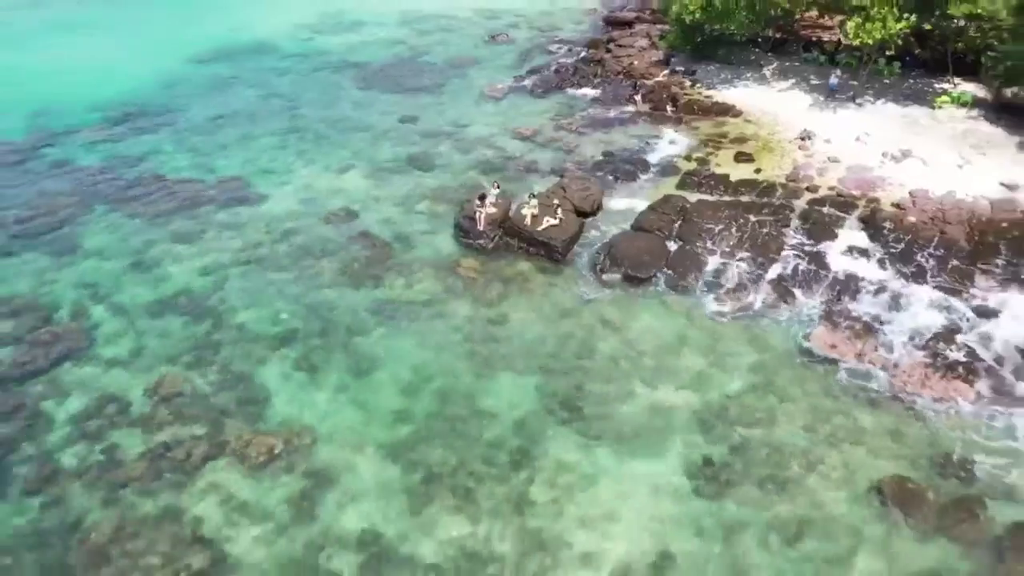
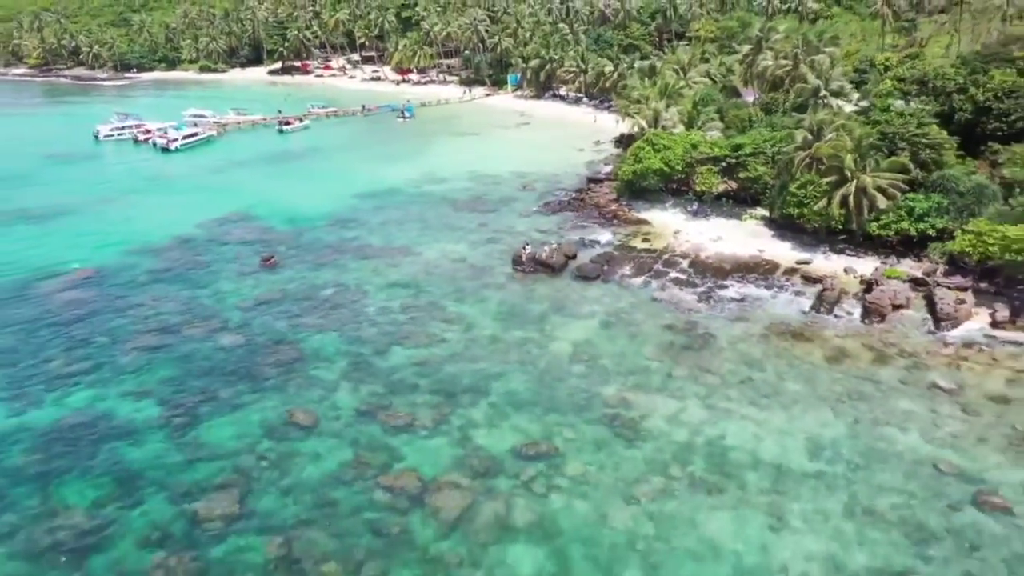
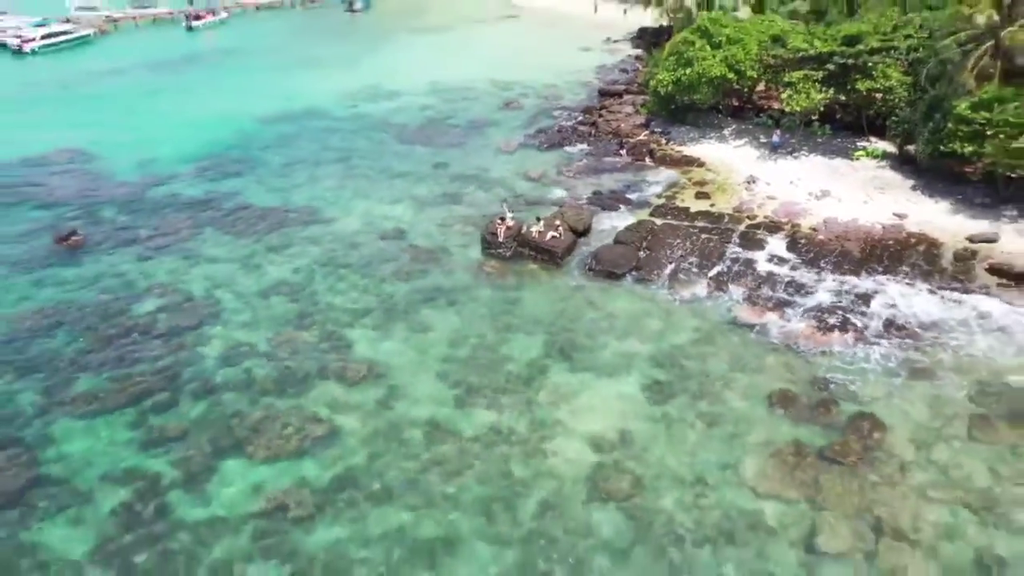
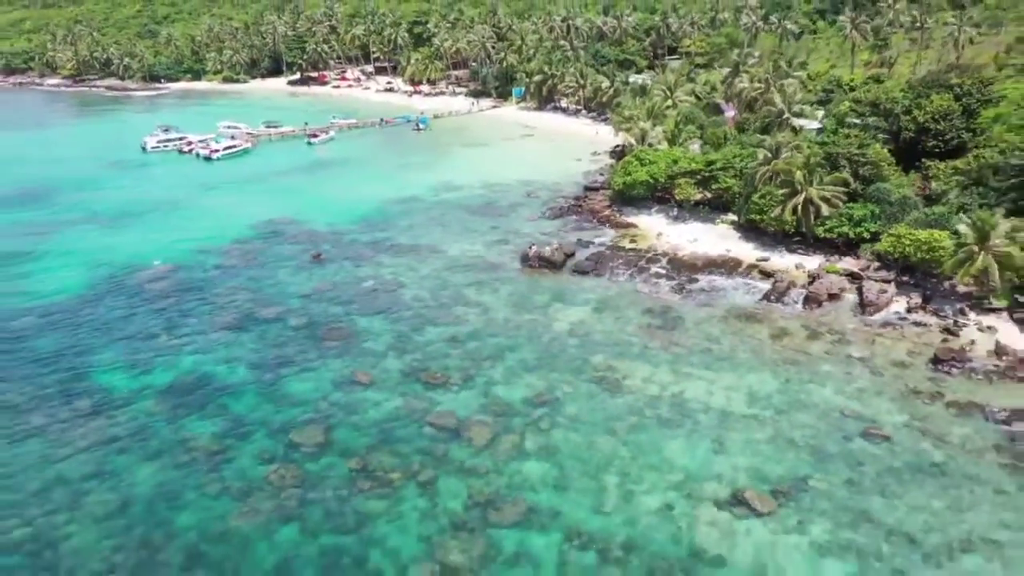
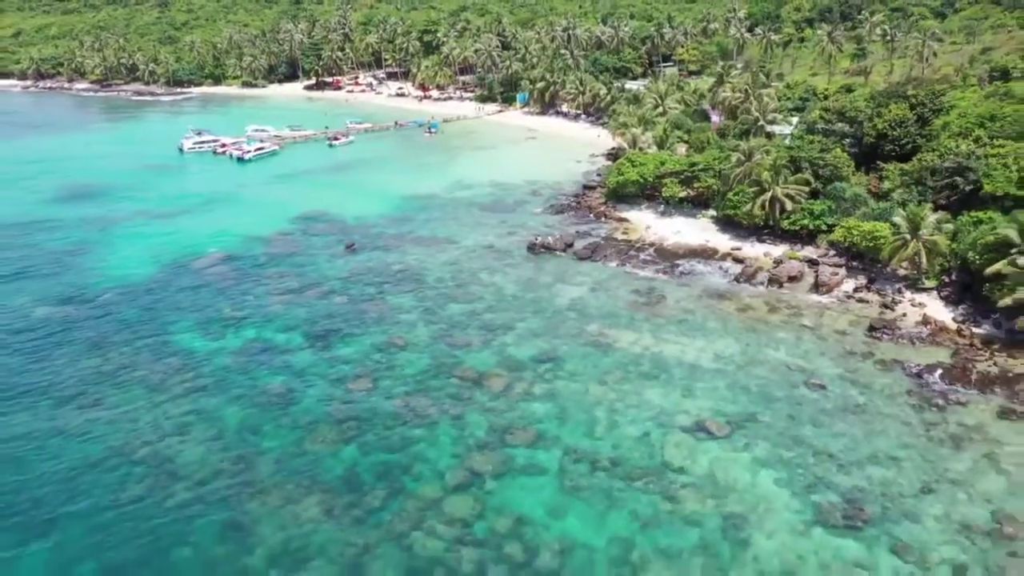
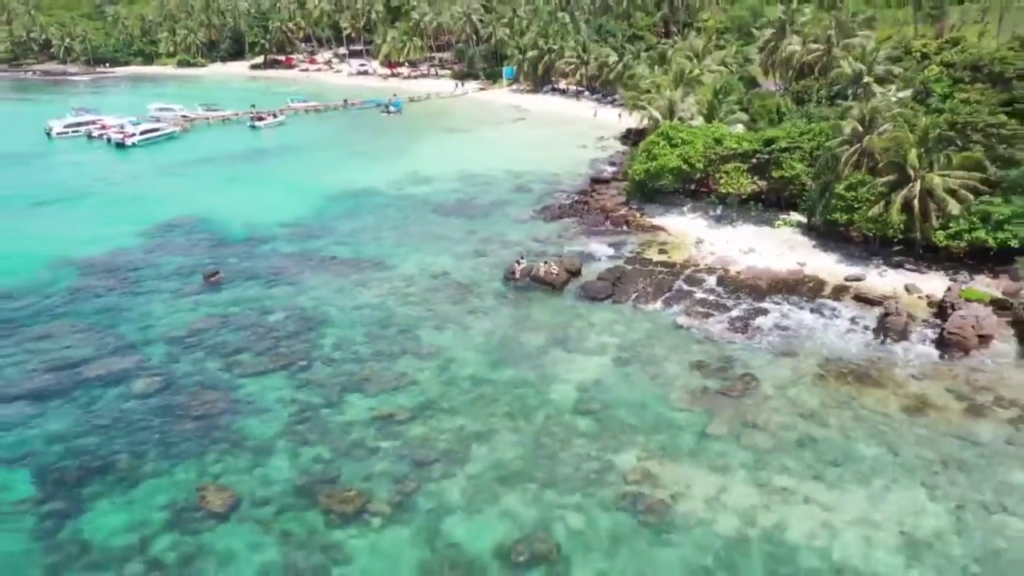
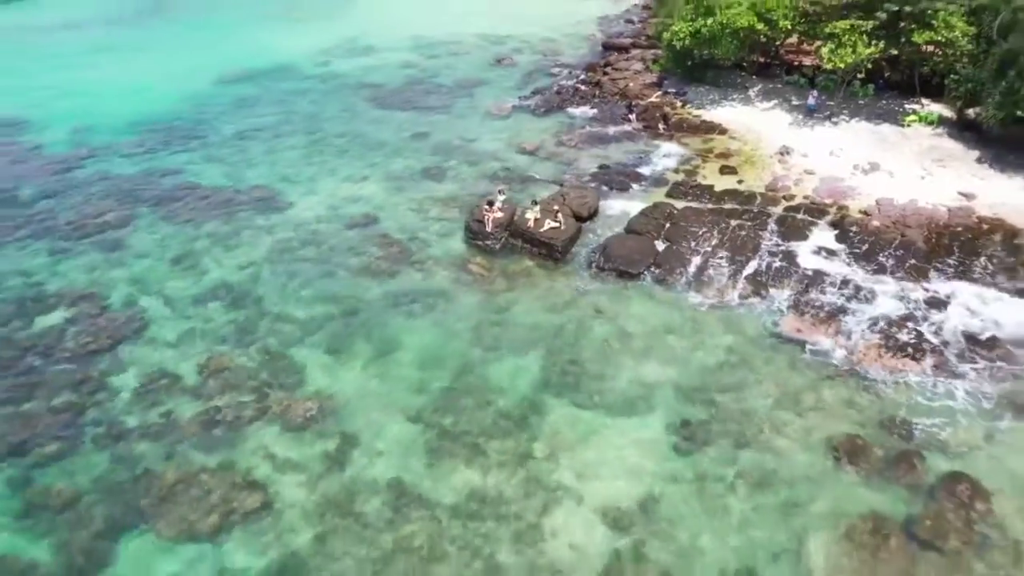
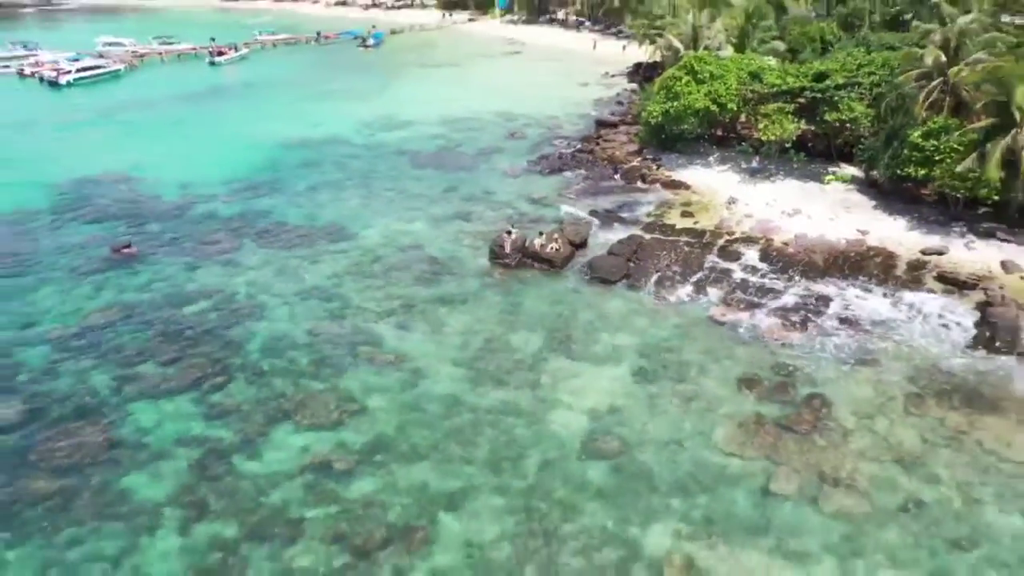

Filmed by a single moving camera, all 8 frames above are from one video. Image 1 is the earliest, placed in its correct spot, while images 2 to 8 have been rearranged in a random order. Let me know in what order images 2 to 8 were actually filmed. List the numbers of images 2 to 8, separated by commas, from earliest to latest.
7, 3, 8, 6, 2, 4, 5
